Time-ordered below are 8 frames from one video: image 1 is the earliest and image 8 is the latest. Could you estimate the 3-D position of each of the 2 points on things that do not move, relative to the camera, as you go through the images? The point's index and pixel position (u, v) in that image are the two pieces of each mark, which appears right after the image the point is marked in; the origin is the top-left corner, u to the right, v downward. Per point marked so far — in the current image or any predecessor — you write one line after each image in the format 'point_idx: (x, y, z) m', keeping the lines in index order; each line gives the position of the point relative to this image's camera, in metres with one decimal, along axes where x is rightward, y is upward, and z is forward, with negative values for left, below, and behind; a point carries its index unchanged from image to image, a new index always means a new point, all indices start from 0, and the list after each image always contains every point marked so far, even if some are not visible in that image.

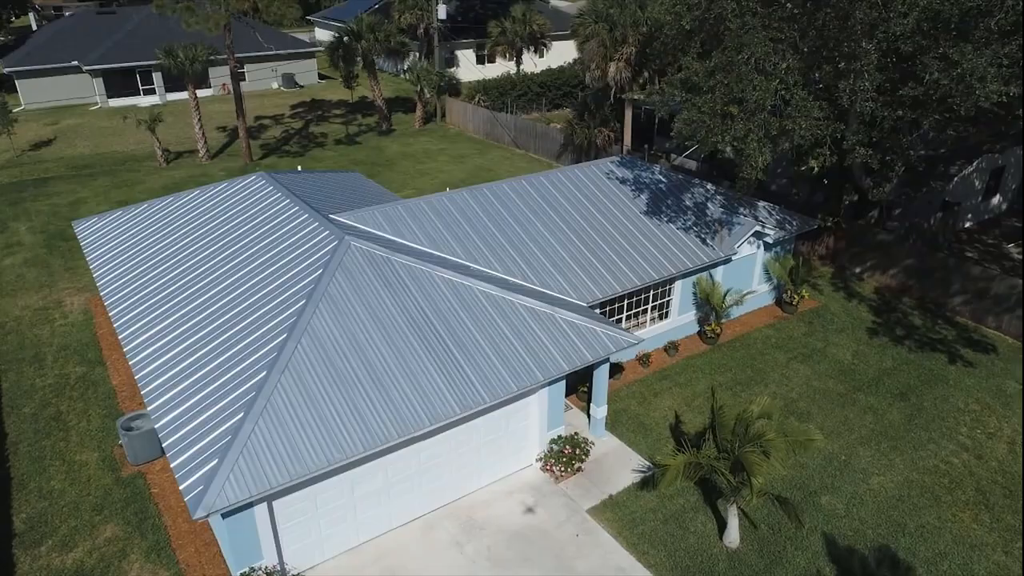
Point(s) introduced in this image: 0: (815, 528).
0: (+5.1, -4.0, +11.9) m
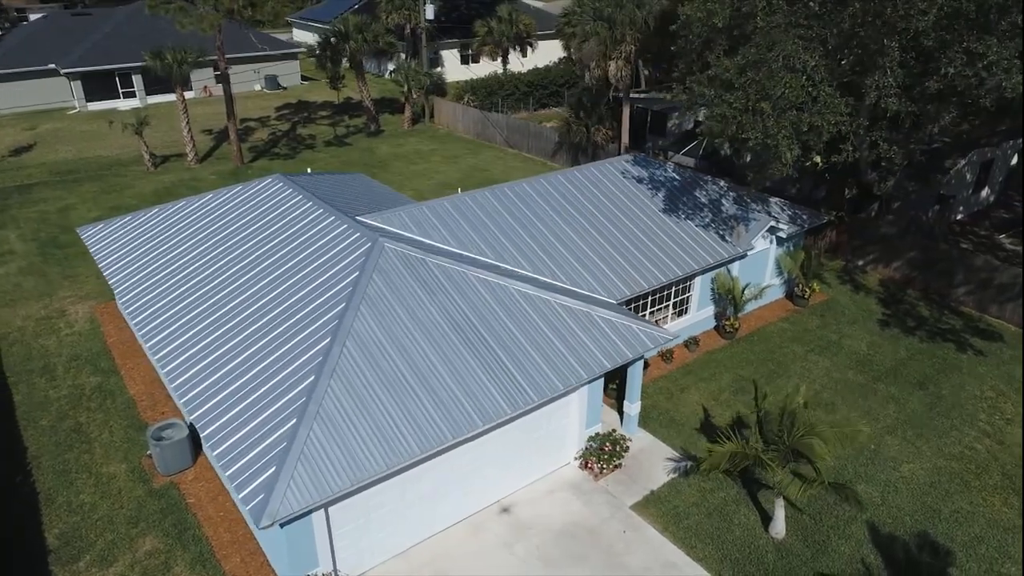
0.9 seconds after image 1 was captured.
0: (+5.9, -3.9, +12.2) m
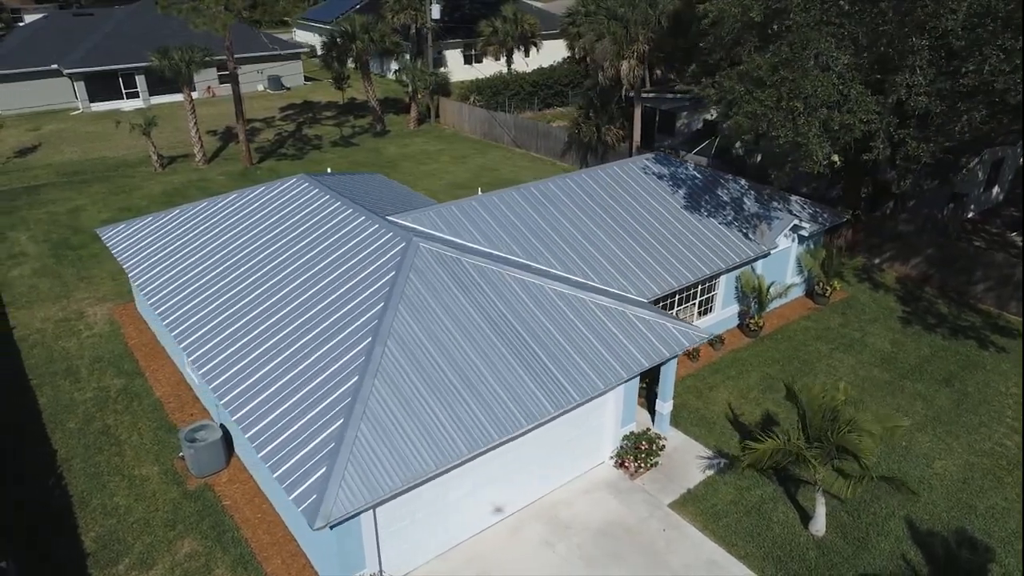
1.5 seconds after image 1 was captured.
0: (+6.5, -3.9, +12.2) m
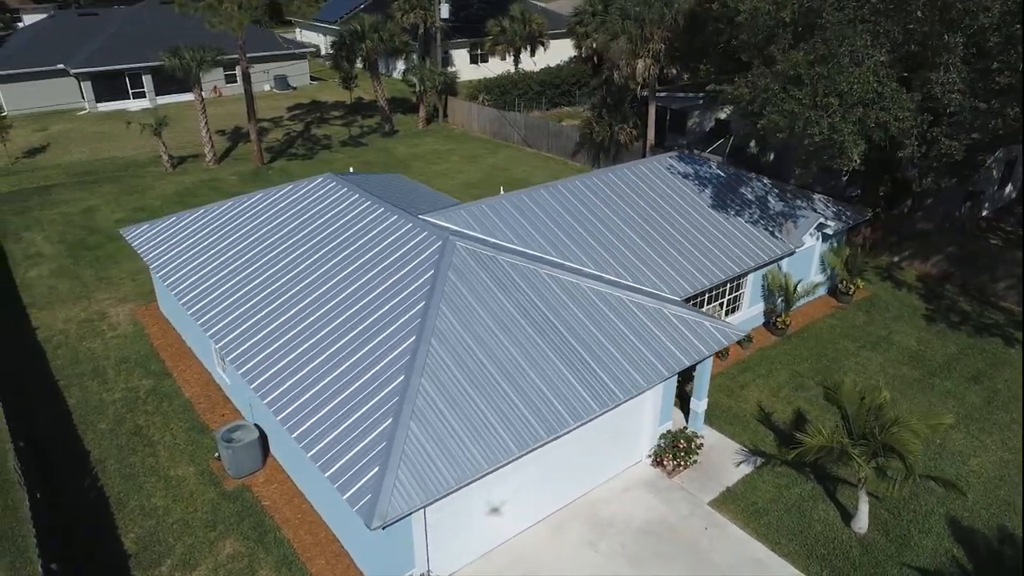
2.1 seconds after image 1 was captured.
0: (+7.2, -3.8, +12.2) m
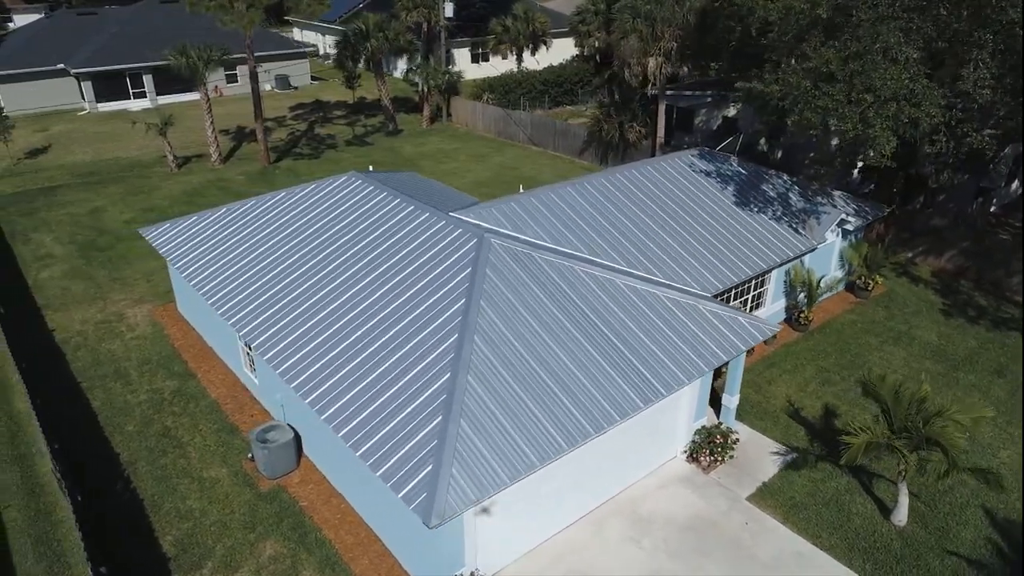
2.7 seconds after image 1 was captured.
0: (+7.9, -3.7, +12.3) m
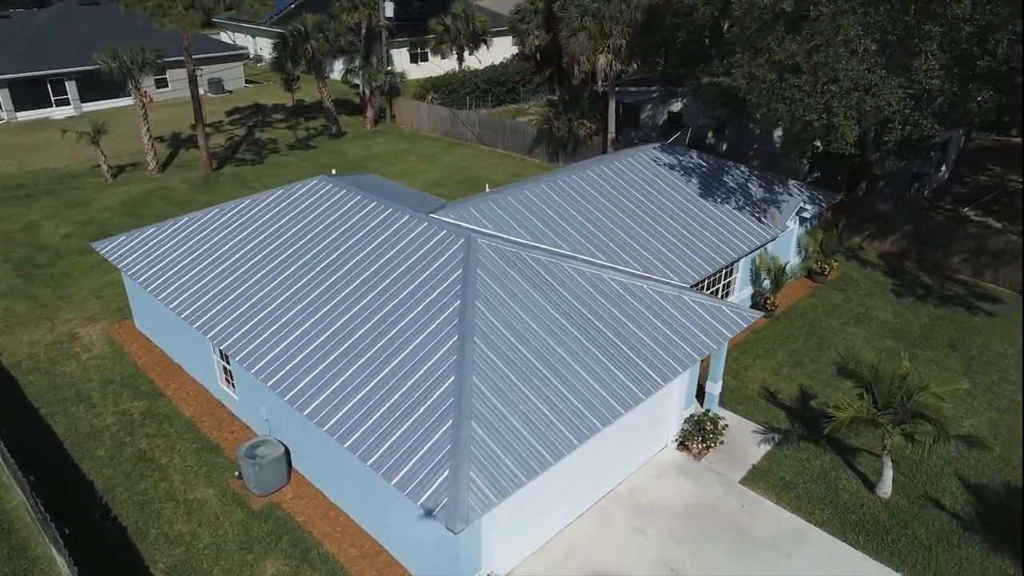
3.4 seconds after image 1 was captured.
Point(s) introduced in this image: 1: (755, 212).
0: (+7.8, -3.4, +13.0) m
1: (+6.1, +1.9, +17.8) m
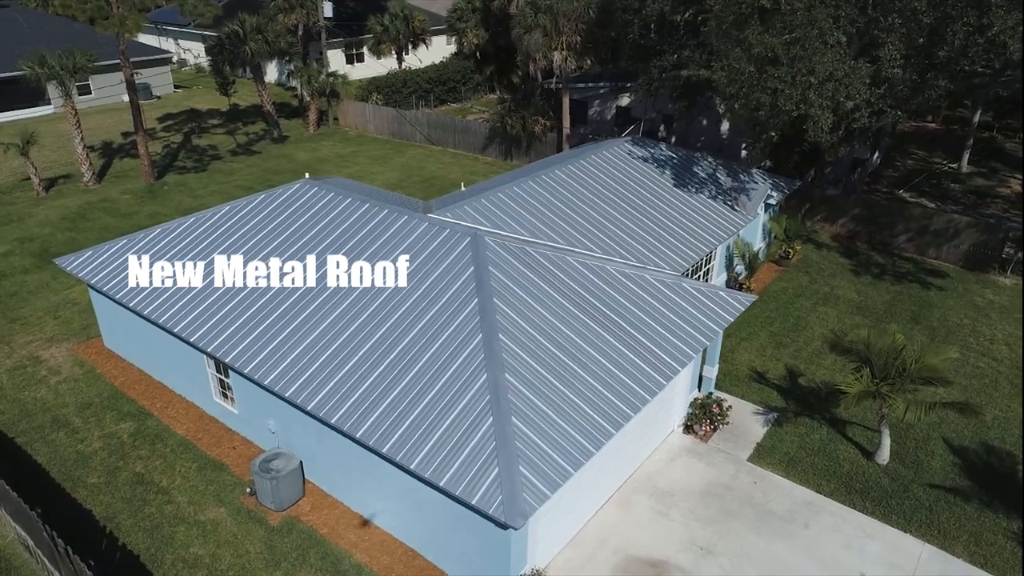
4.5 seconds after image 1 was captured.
0: (+8.1, -2.9, +13.8) m
1: (+5.6, +2.3, +18.5) m
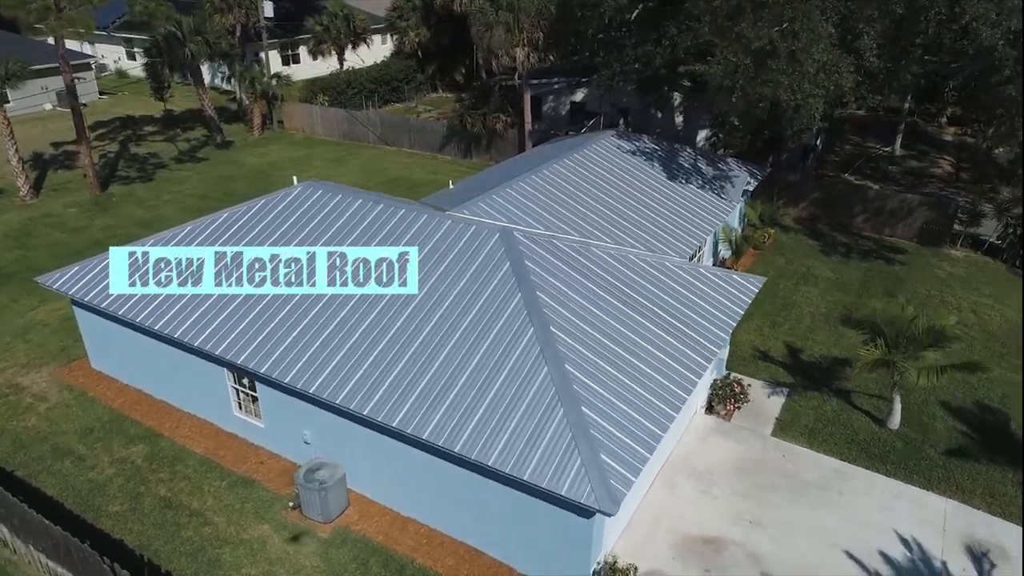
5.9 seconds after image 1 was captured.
0: (+8.6, -2.3, +14.7) m
1: (+5.3, +2.7, +19.1) m
